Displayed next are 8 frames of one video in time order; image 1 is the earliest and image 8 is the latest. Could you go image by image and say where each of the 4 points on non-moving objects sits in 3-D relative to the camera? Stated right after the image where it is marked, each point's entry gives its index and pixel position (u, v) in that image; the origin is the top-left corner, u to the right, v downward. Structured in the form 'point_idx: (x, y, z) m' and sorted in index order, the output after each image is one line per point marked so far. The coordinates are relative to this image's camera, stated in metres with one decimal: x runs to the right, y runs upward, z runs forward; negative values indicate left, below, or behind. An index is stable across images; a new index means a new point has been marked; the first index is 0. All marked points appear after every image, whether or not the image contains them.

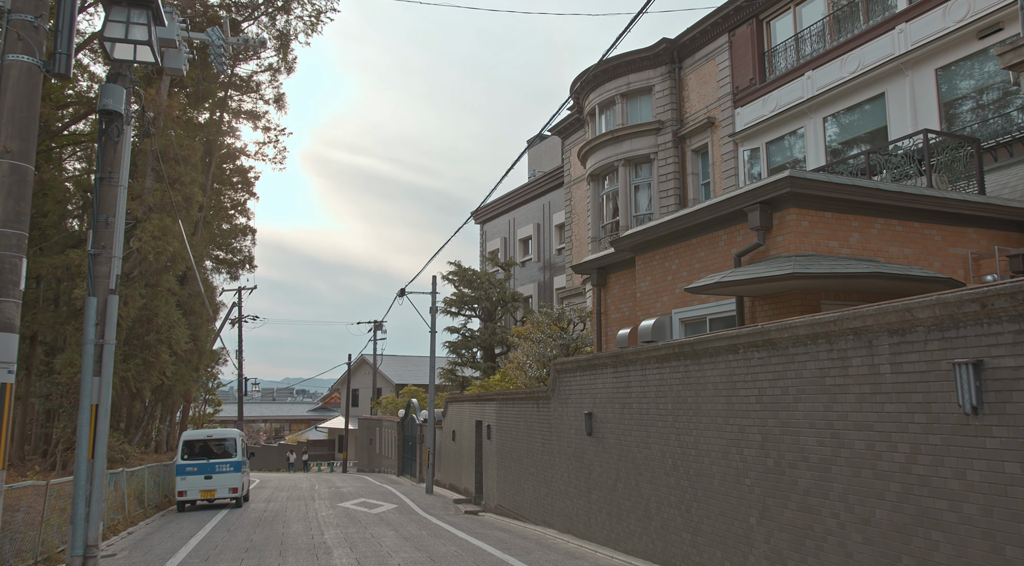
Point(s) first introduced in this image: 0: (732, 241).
0: (+2.9, +0.5, +10.5) m
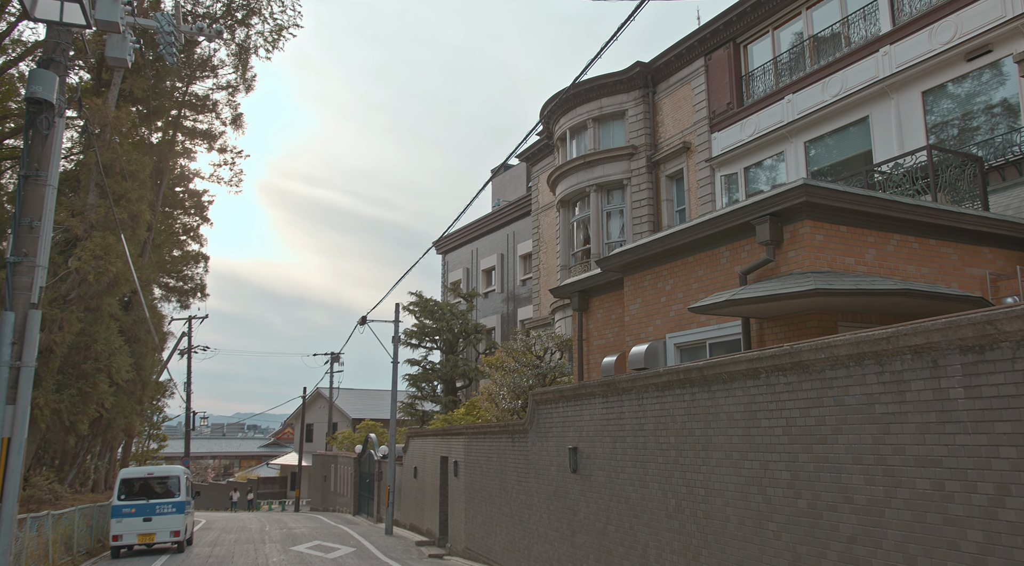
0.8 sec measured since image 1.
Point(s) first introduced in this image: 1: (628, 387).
0: (+2.7, +0.3, +9.6) m
1: (+1.4, -1.3, +9.6) m
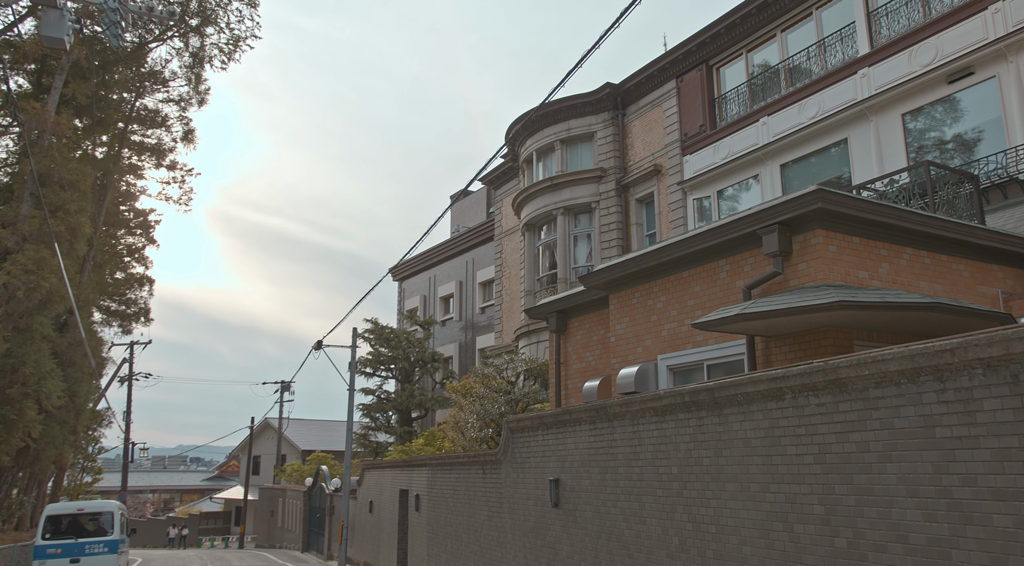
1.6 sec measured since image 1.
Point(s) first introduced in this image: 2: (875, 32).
0: (+2.5, +0.1, +8.8) m
1: (+1.2, -1.4, +8.7) m
2: (+7.6, +5.3, +16.8) m
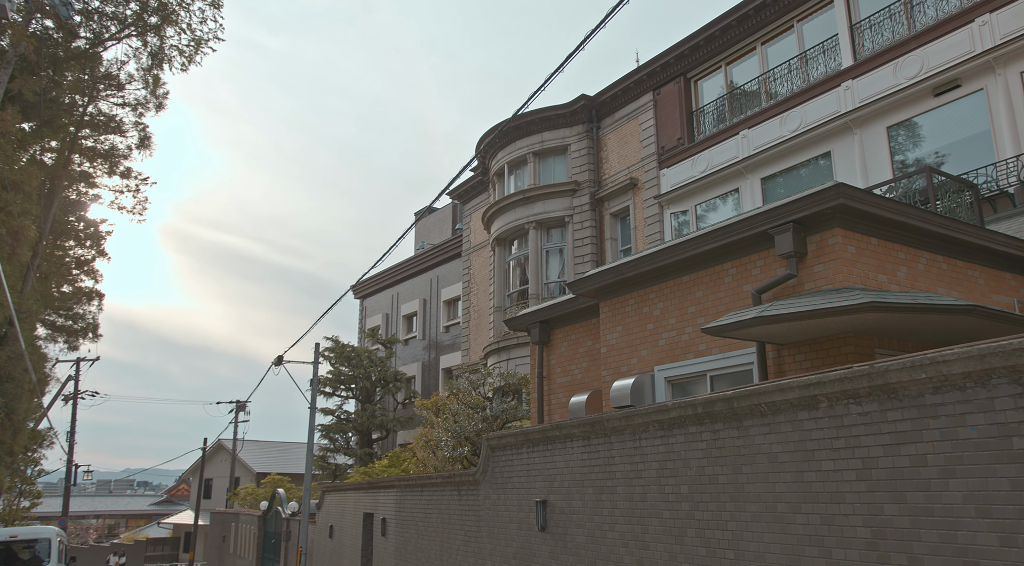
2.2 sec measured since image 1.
0: (+2.4, +0.1, +8.2) m
1: (+1.1, -1.4, +8.0) m
2: (+7.2, +5.0, +16.5) m
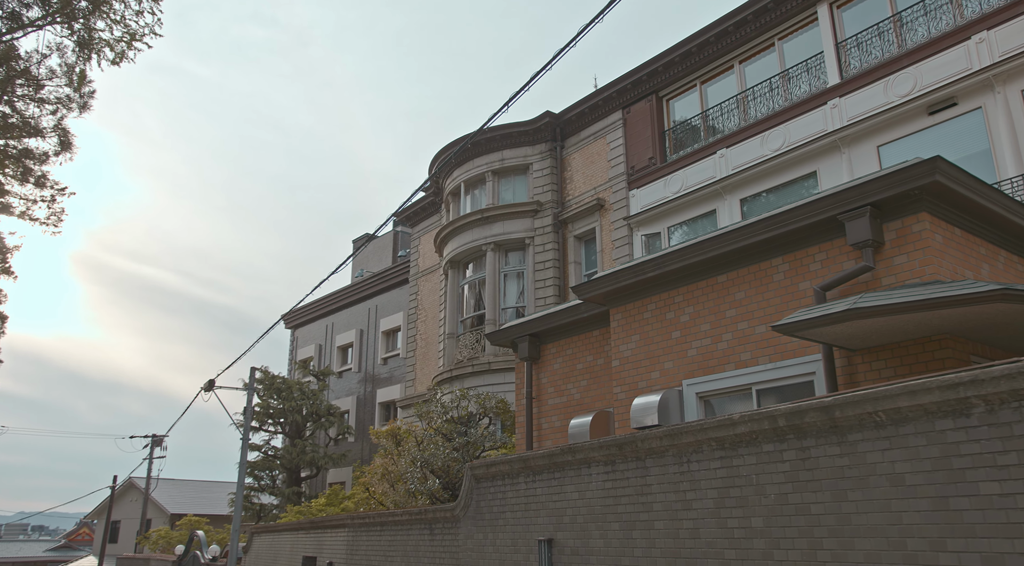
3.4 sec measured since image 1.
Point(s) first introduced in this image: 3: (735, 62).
0: (+2.5, +0.1, +7.0) m
1: (+1.2, -1.4, +6.6) m
2: (+6.7, +4.4, +16.0) m
3: (+5.1, +5.1, +18.4) m
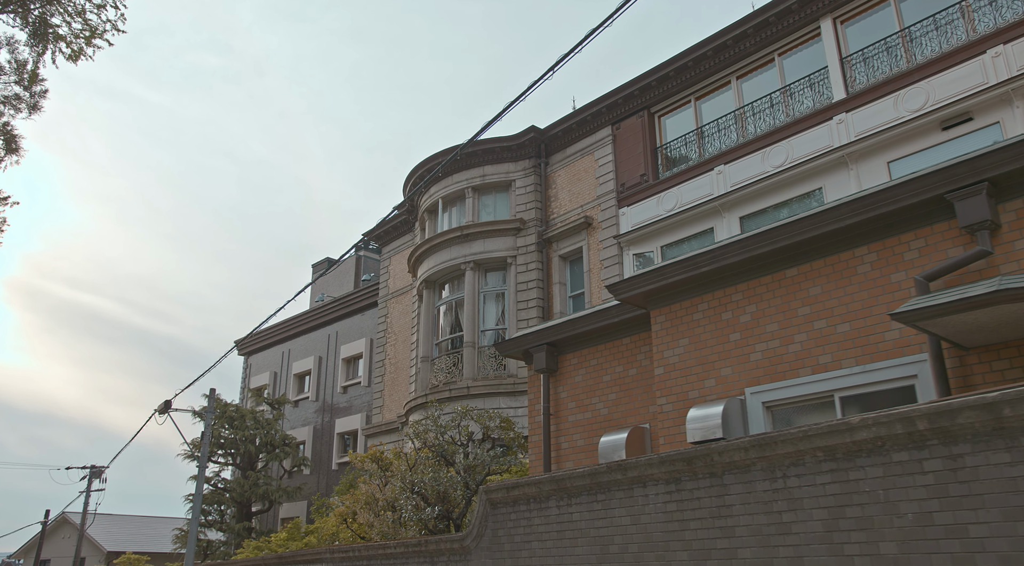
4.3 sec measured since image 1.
0: (+2.9, +0.2, +6.2) m
1: (+1.6, -1.2, +5.6) m
2: (+6.6, +4.0, +15.5) m
3: (+4.9, +4.6, +17.8) m
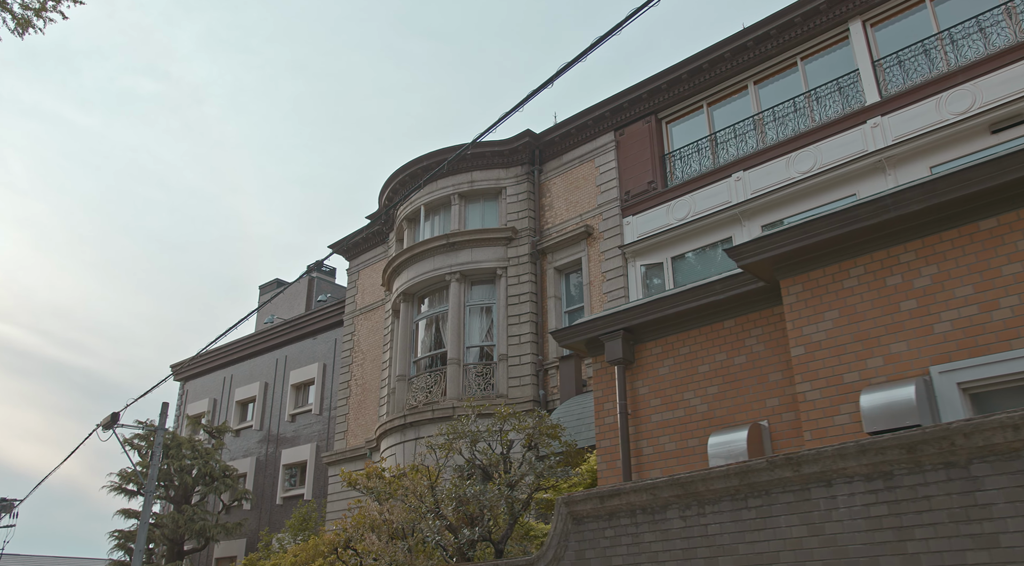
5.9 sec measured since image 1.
0: (+3.9, +0.5, +4.9) m
1: (+2.6, -0.8, +4.2) m
2: (+6.9, +3.7, +14.7) m
3: (+5.0, +4.3, +16.9) m
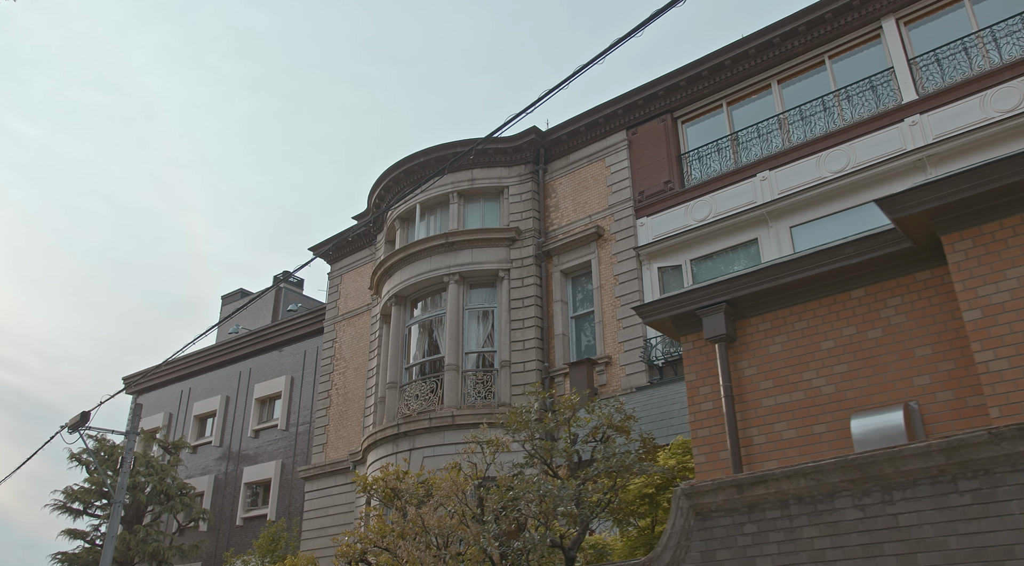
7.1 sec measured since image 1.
0: (+4.8, +0.8, +4.1) m
1: (+3.5, -0.5, +3.3) m
2: (+7.3, +3.6, +14.2) m
3: (+5.3, +4.1, +16.3) m
